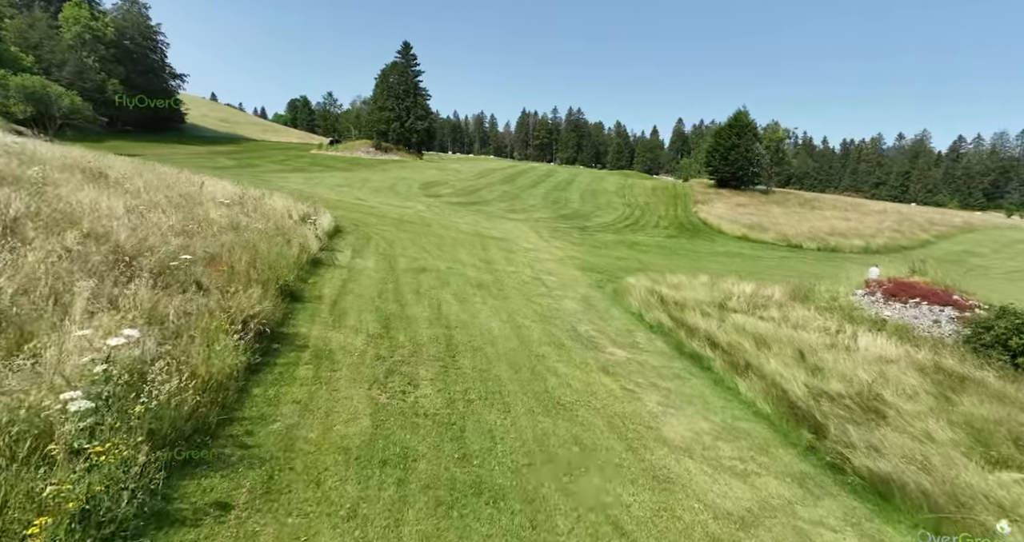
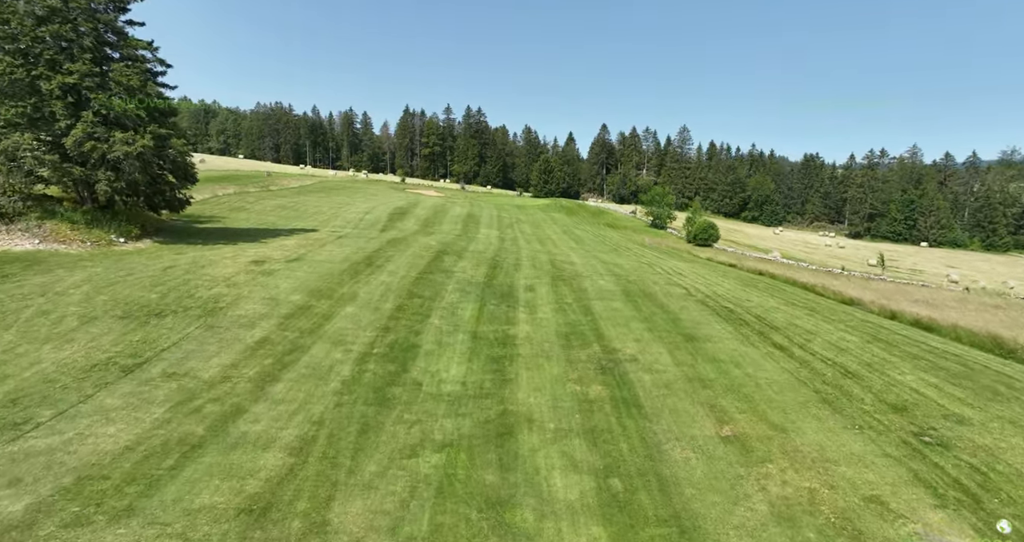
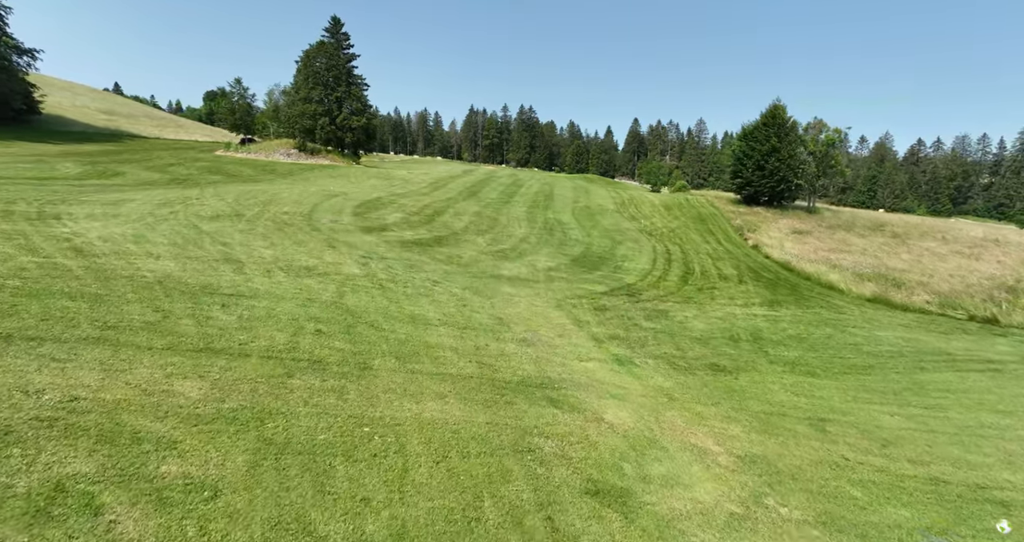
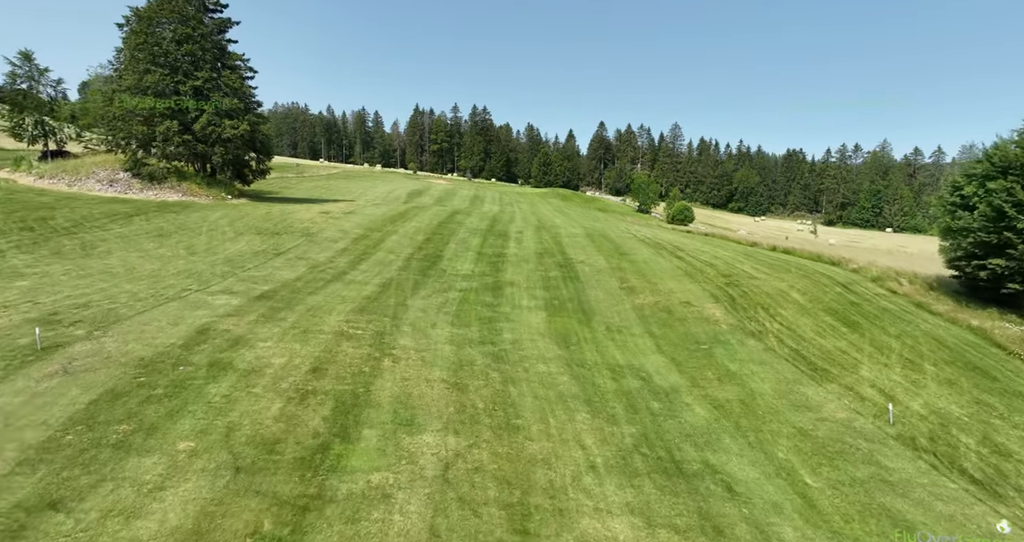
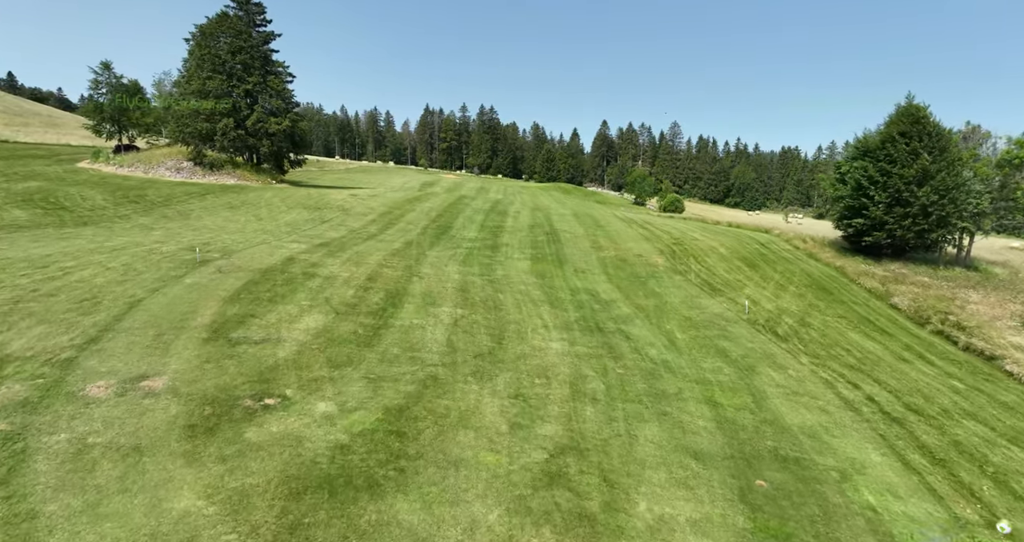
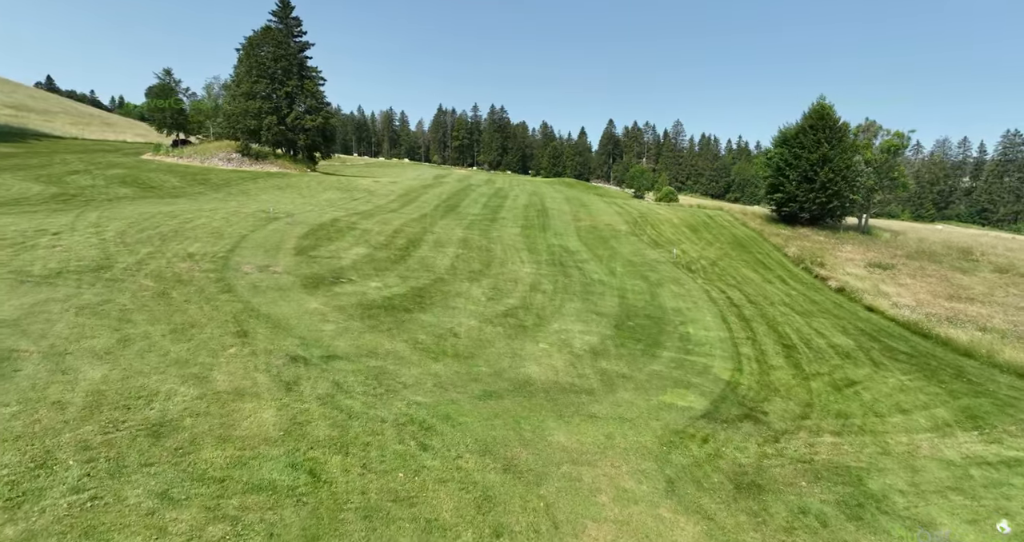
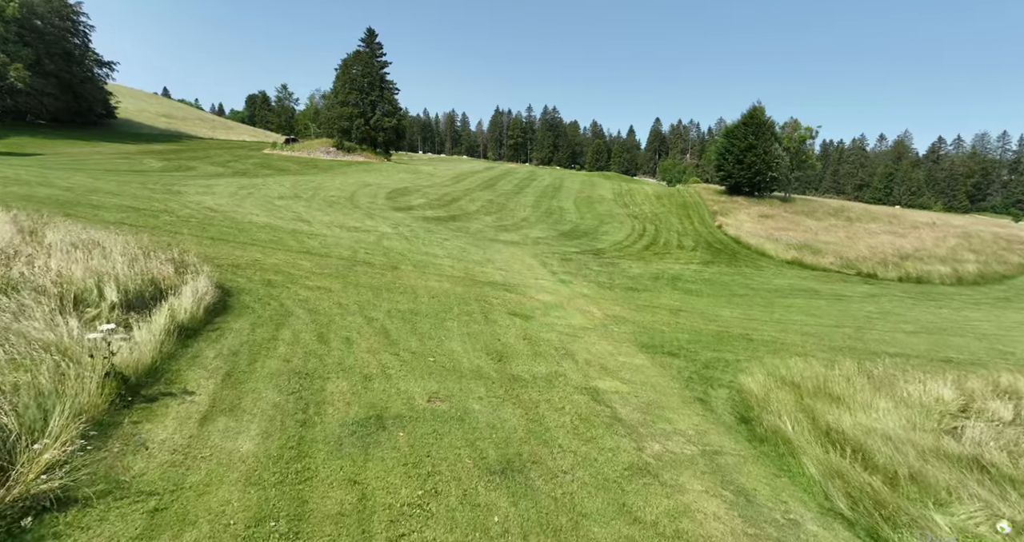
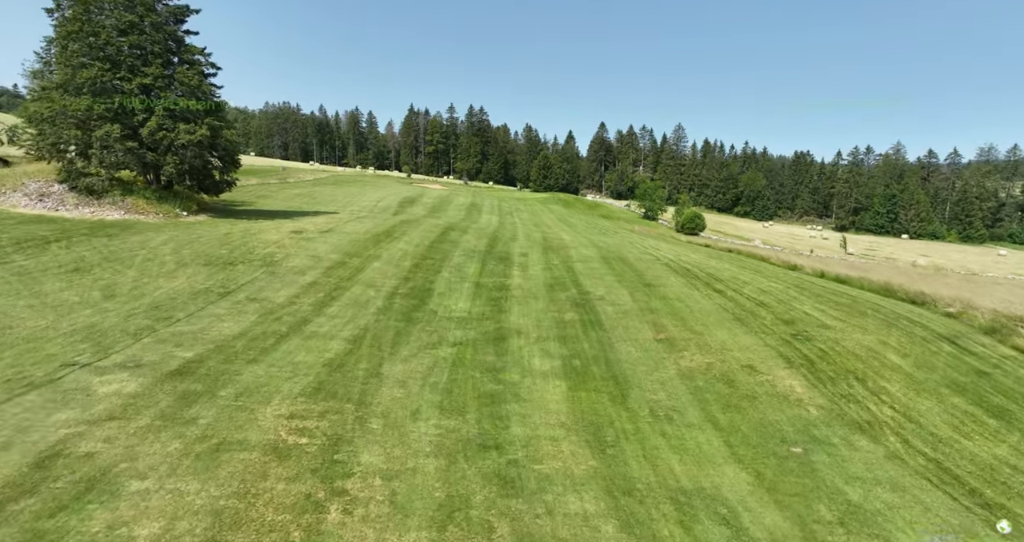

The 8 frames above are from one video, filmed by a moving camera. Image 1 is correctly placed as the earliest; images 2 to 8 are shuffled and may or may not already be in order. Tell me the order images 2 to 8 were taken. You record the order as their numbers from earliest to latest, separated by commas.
7, 3, 6, 5, 4, 8, 2
